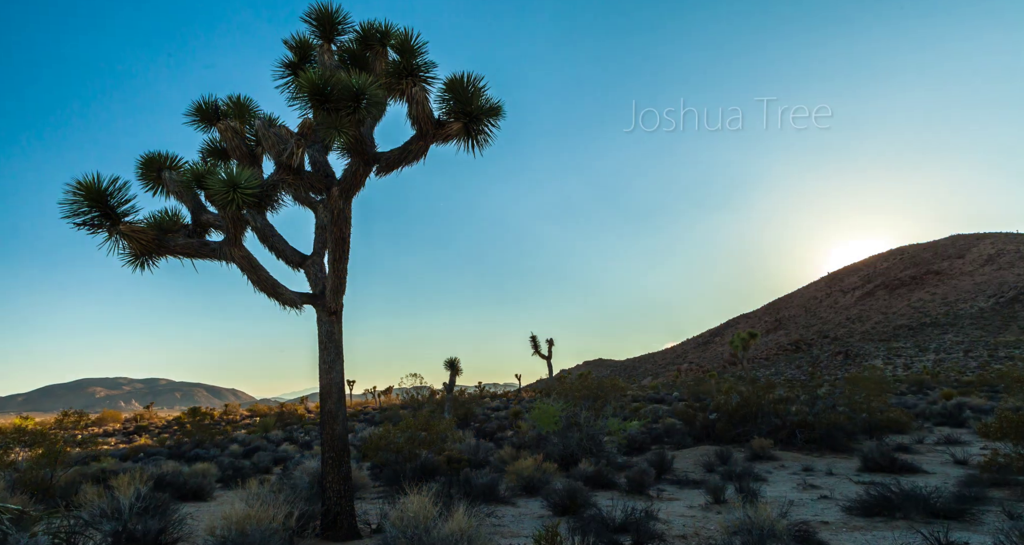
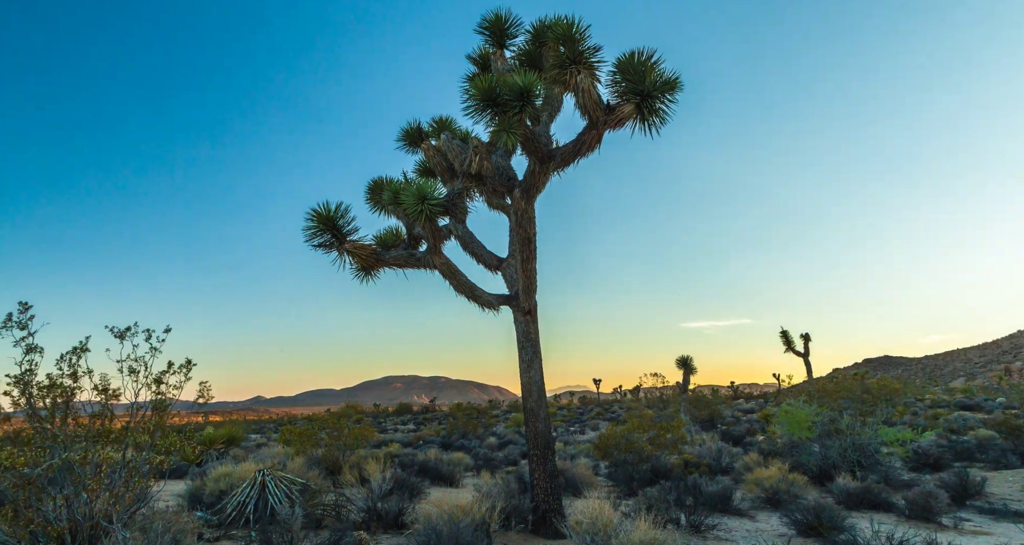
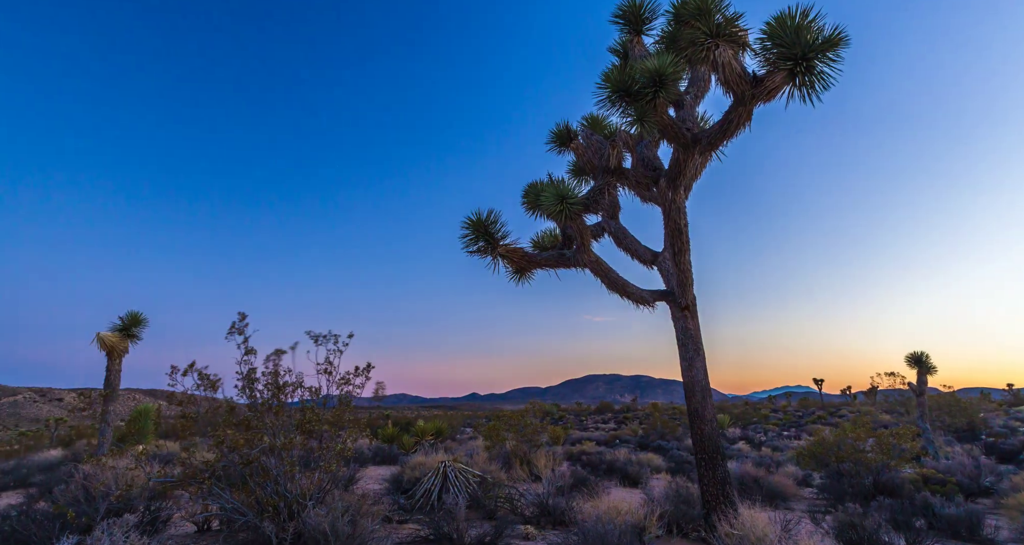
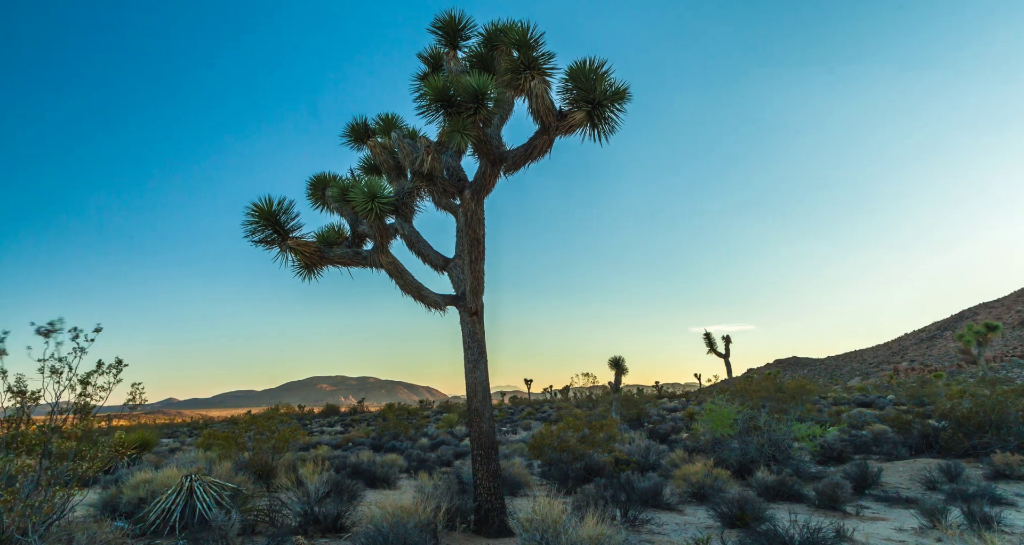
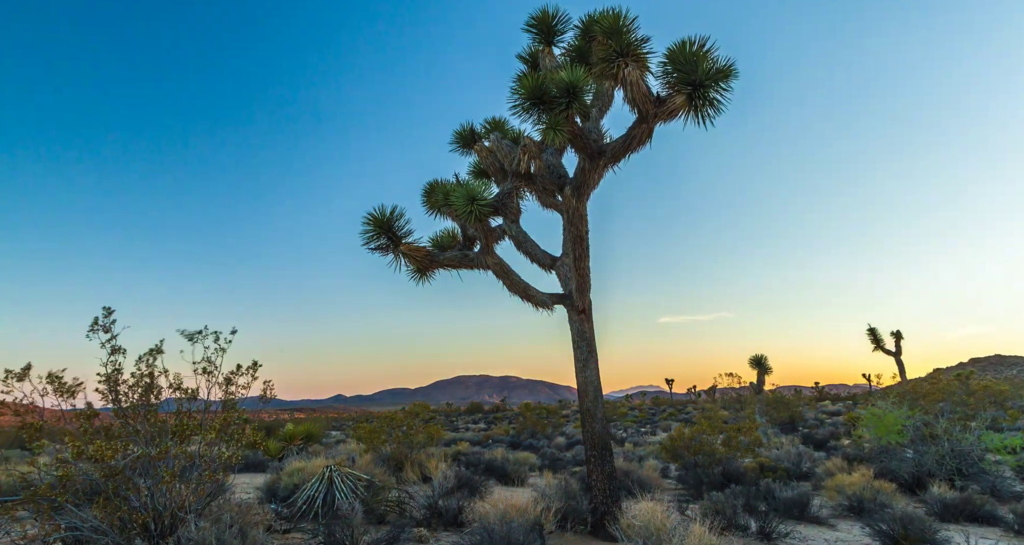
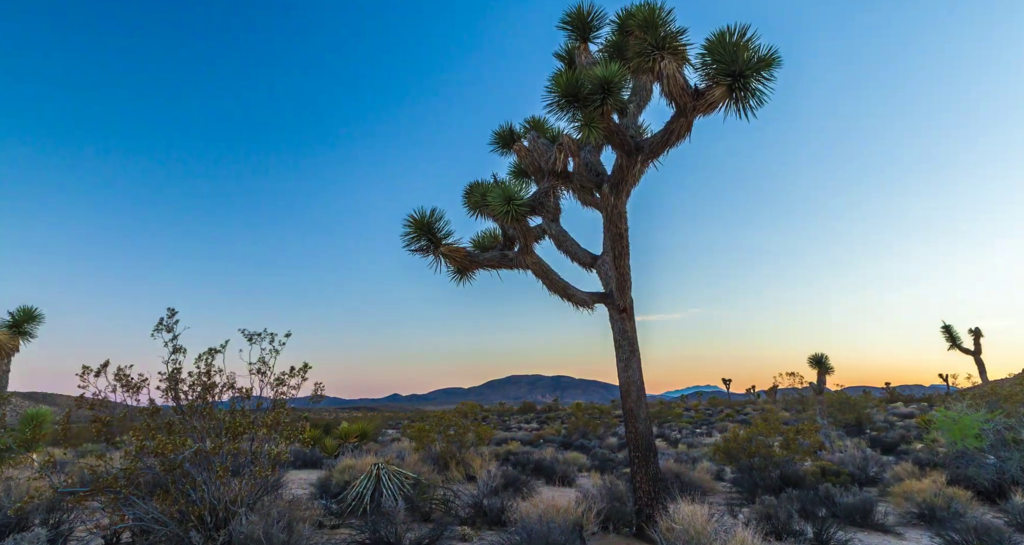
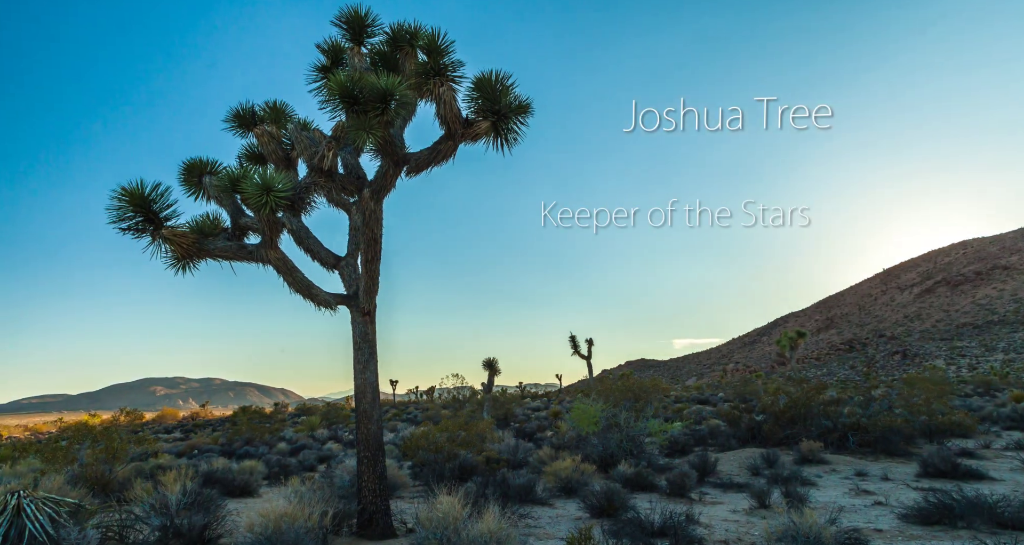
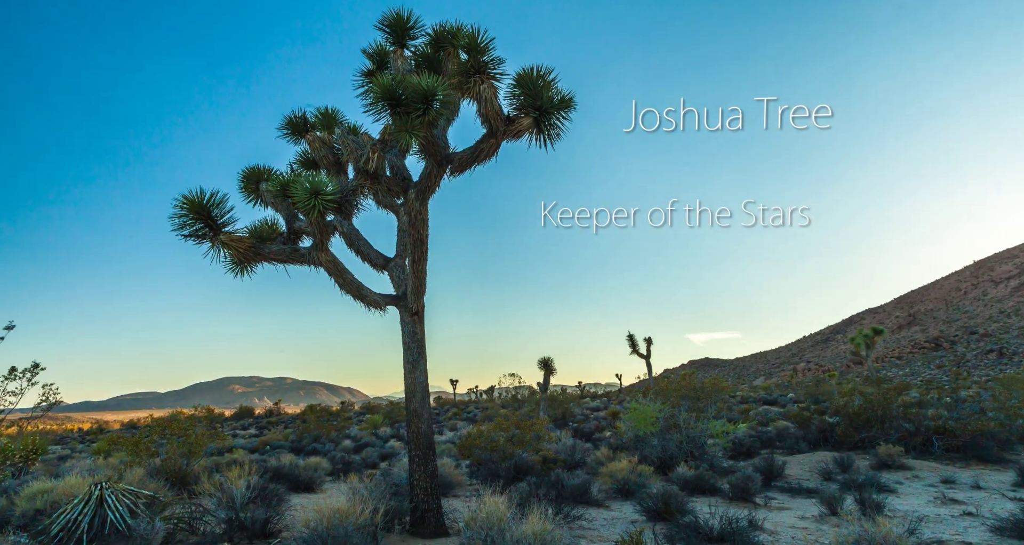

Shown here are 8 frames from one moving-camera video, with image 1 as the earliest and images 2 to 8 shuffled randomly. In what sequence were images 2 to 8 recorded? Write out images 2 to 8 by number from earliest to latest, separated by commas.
7, 8, 4, 2, 5, 6, 3
